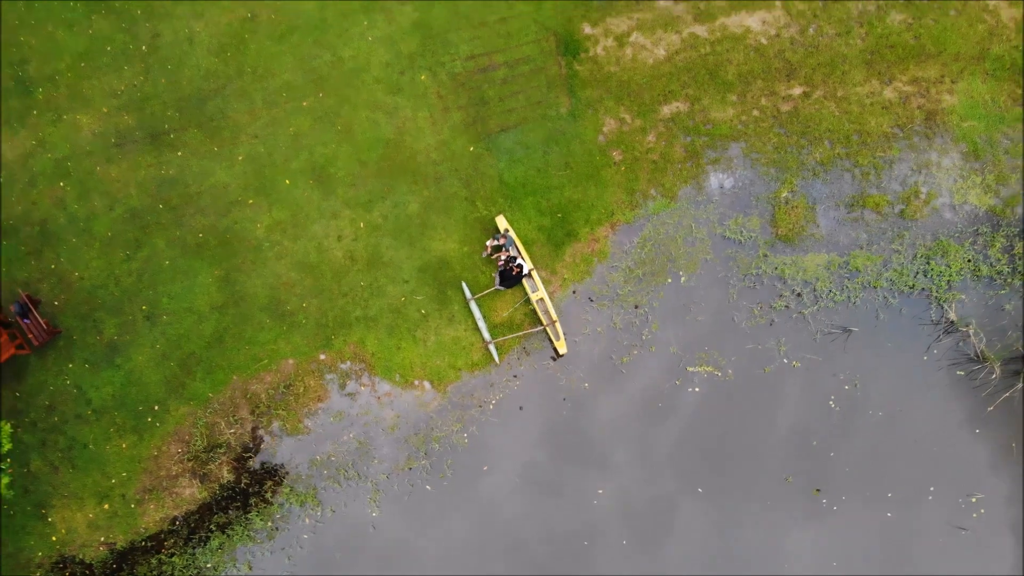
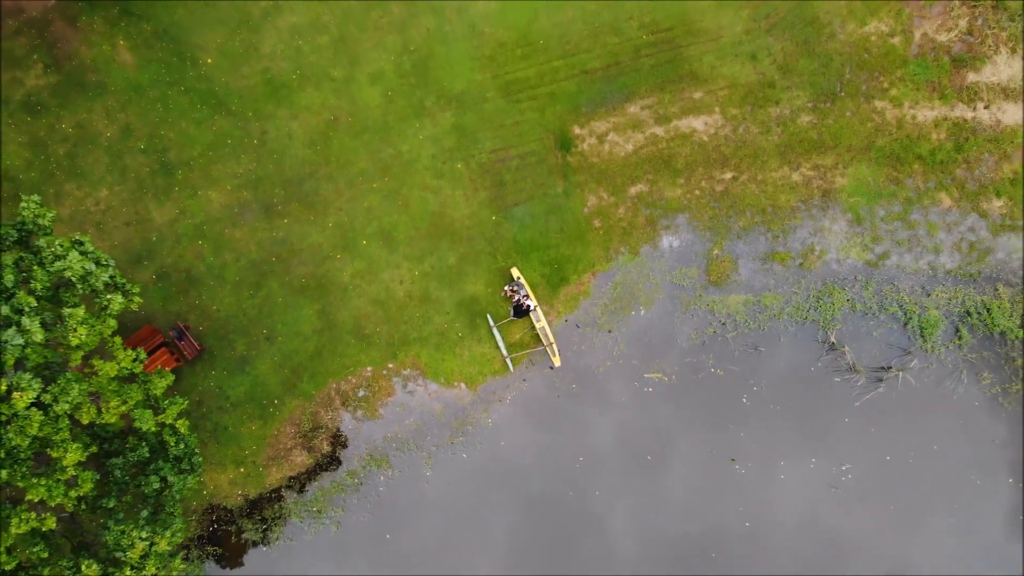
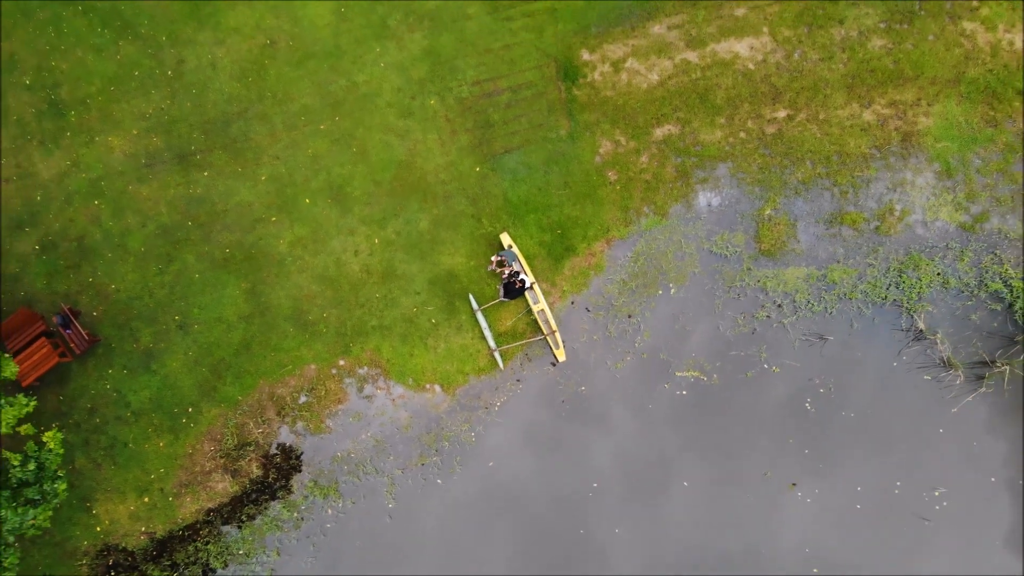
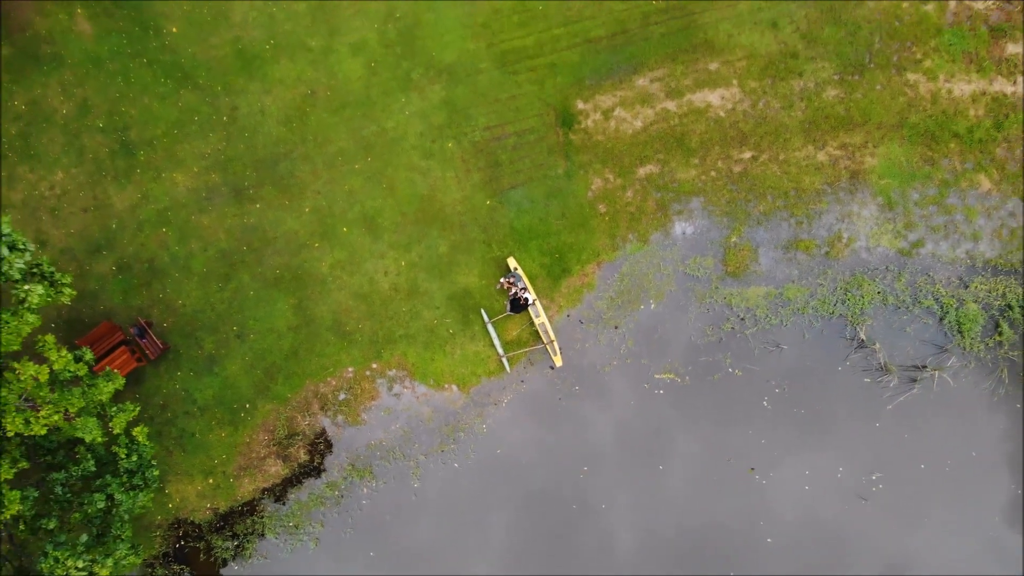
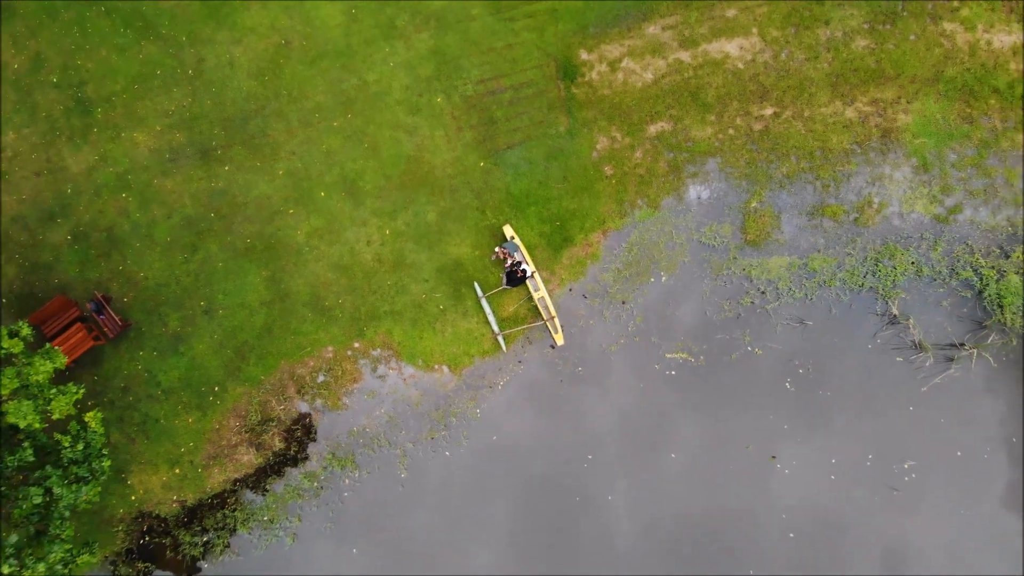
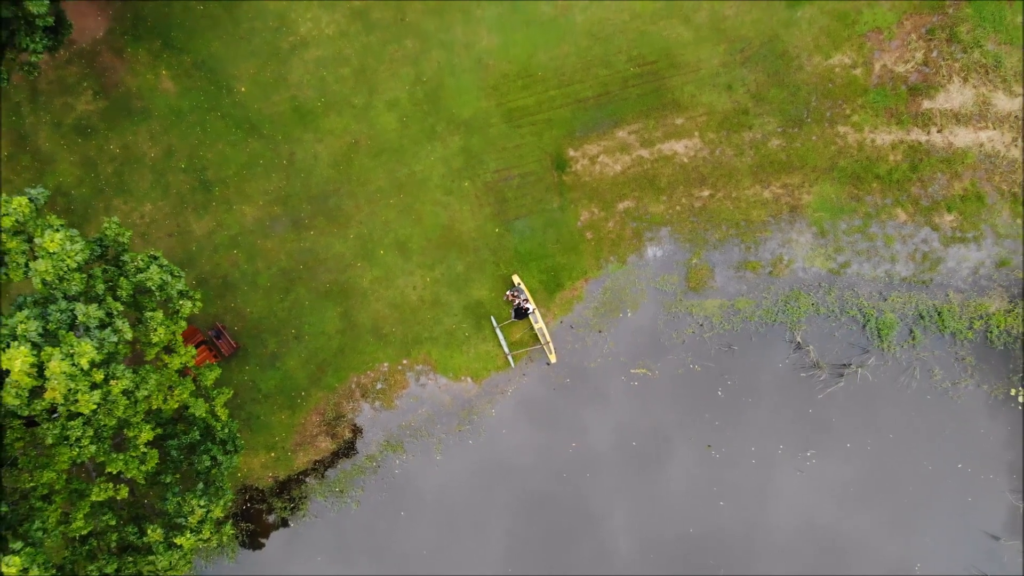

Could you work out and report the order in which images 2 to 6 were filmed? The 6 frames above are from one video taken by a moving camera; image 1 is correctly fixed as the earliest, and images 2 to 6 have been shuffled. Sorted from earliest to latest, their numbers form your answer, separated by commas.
3, 5, 4, 2, 6
